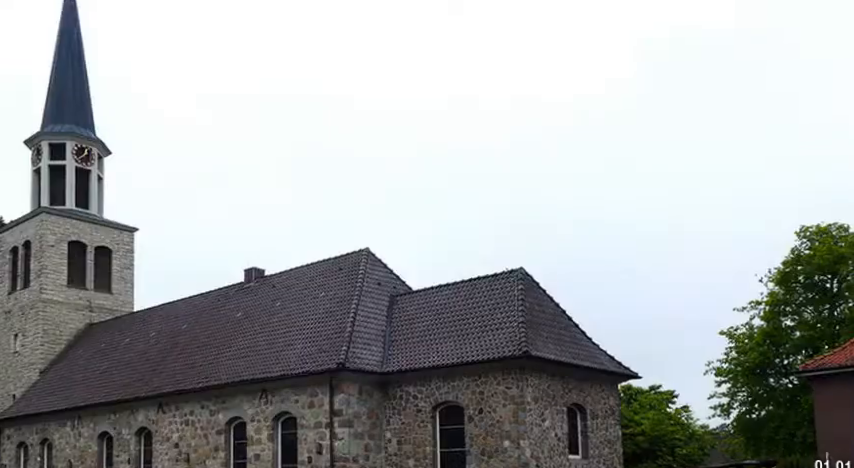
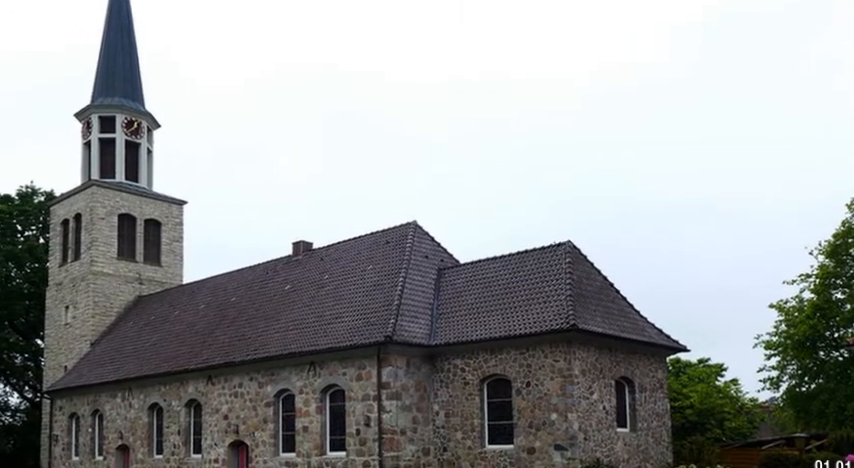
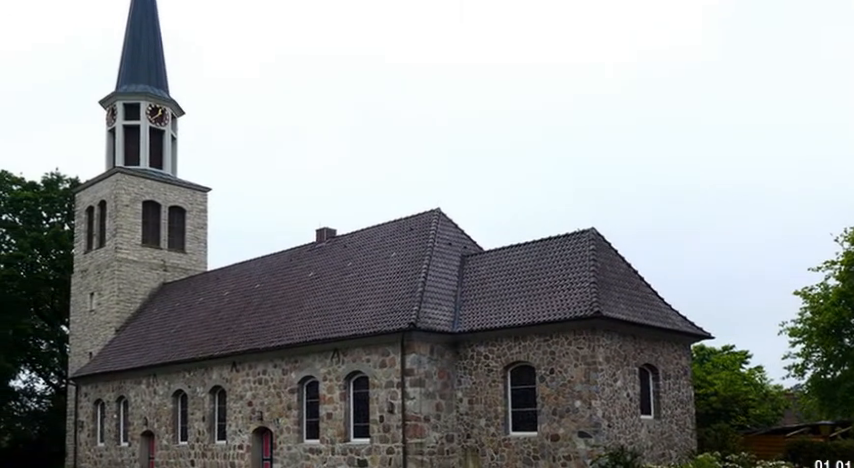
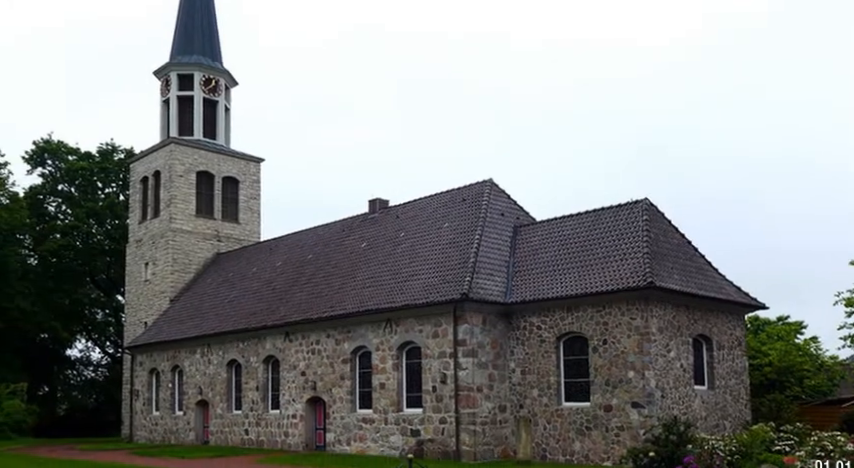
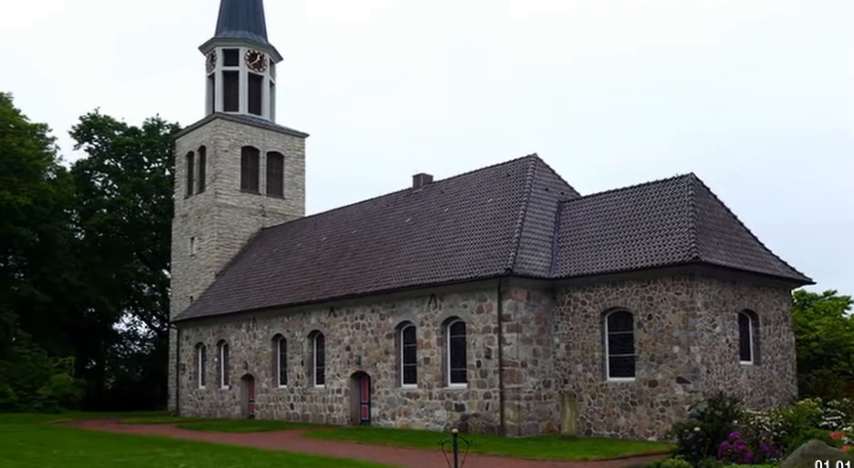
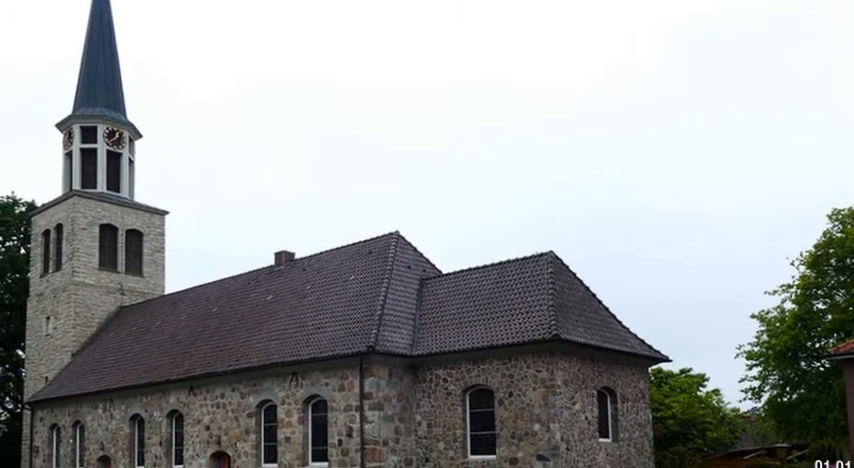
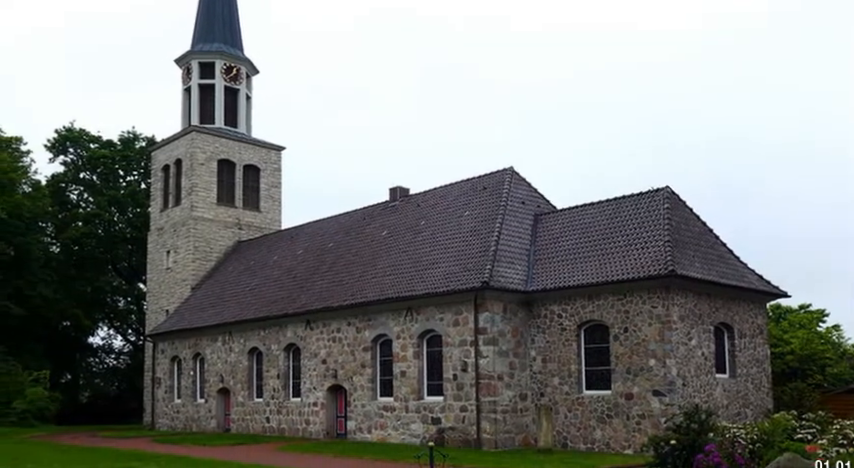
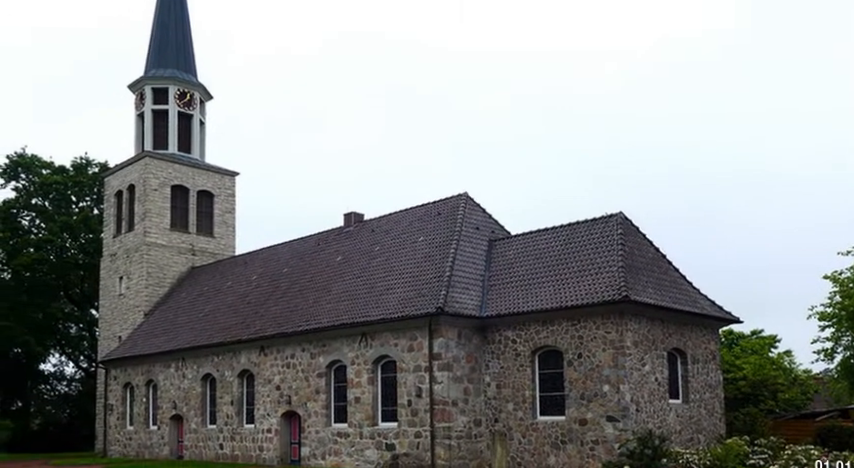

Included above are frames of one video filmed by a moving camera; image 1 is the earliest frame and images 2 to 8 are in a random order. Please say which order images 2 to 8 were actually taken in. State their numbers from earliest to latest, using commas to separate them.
6, 2, 3, 8, 4, 7, 5
